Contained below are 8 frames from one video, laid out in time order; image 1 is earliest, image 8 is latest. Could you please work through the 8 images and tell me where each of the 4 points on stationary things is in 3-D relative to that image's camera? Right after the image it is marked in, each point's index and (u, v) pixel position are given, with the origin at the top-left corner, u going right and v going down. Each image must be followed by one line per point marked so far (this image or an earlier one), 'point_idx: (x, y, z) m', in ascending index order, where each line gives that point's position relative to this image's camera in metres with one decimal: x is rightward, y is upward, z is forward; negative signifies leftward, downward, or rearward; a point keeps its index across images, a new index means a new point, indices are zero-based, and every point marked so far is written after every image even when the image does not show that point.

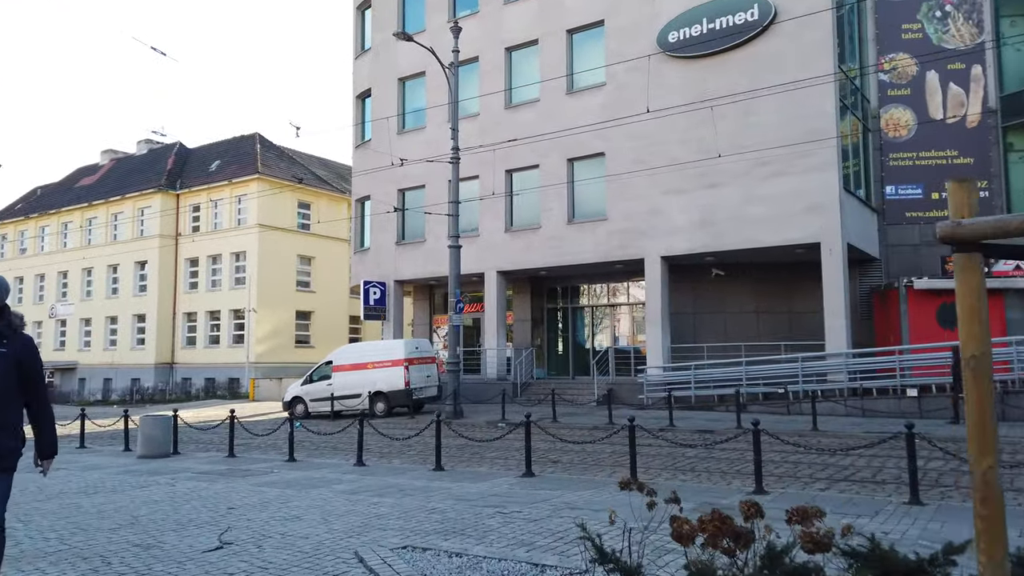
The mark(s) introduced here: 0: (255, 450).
0: (-5.0, -3.2, +14.4) m
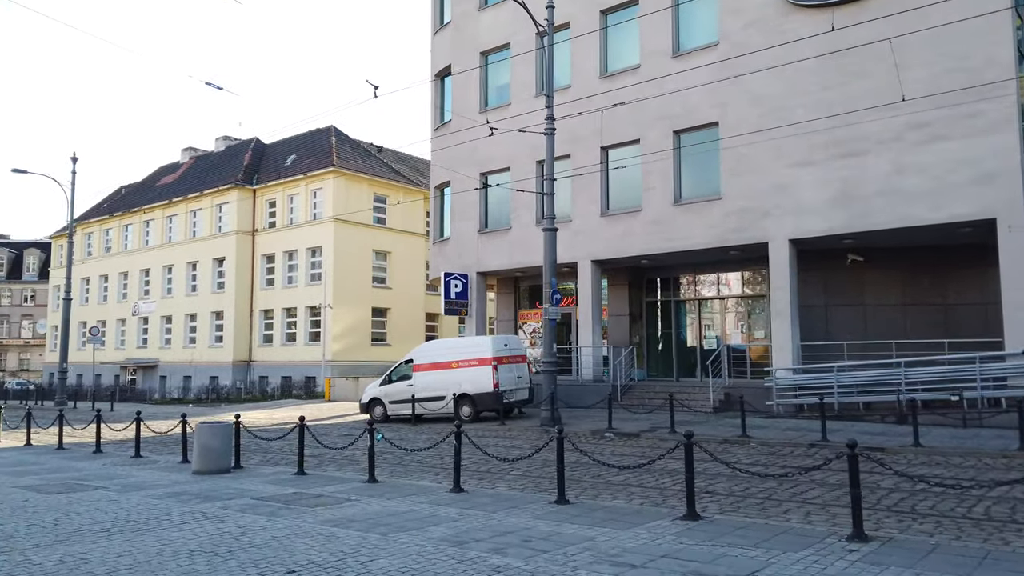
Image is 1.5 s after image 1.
0: (-3.0, -2.9, +12.0) m
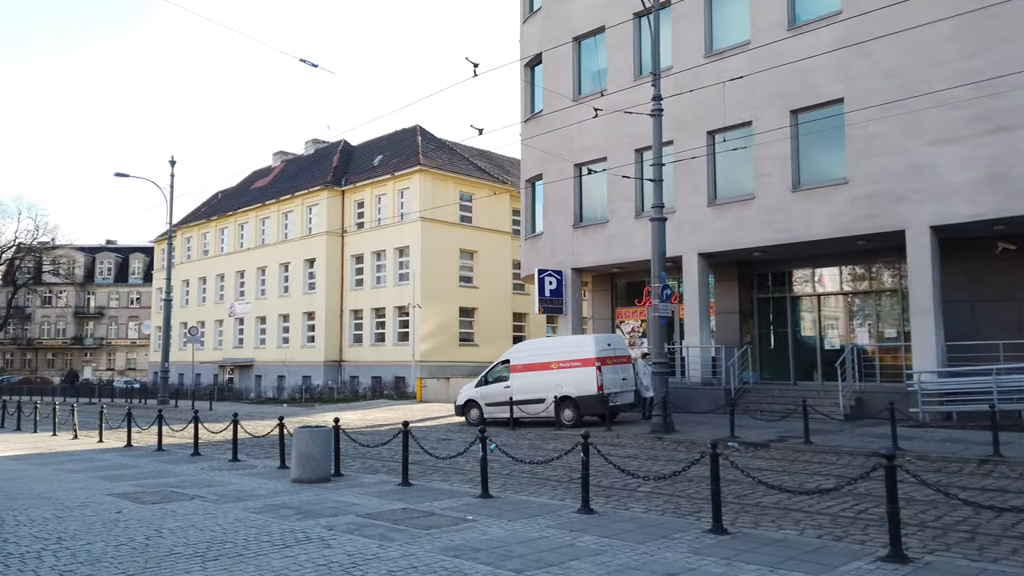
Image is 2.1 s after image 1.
0: (-1.2, -2.8, +11.0) m
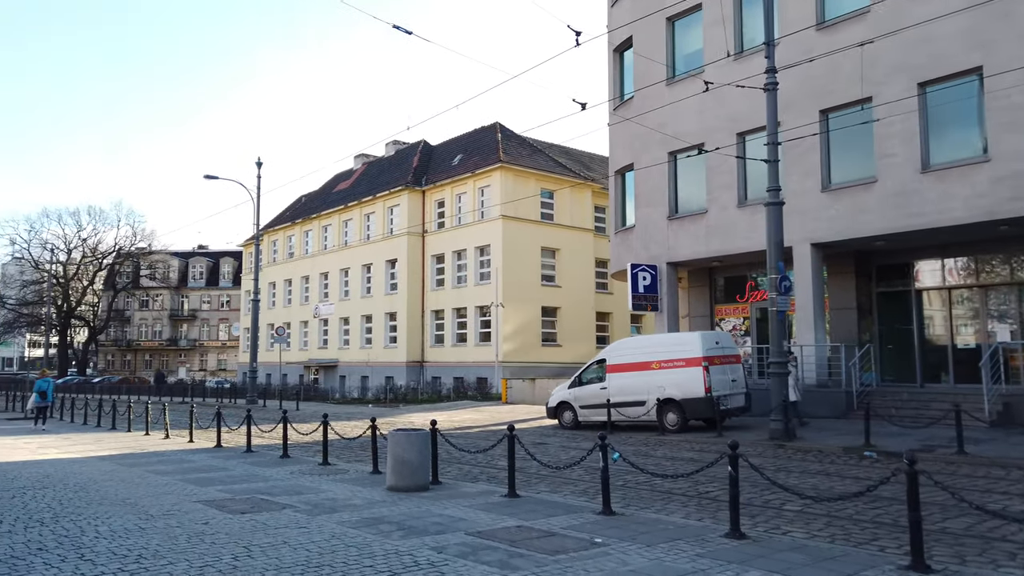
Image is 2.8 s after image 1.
0: (+0.4, -2.7, +9.9) m
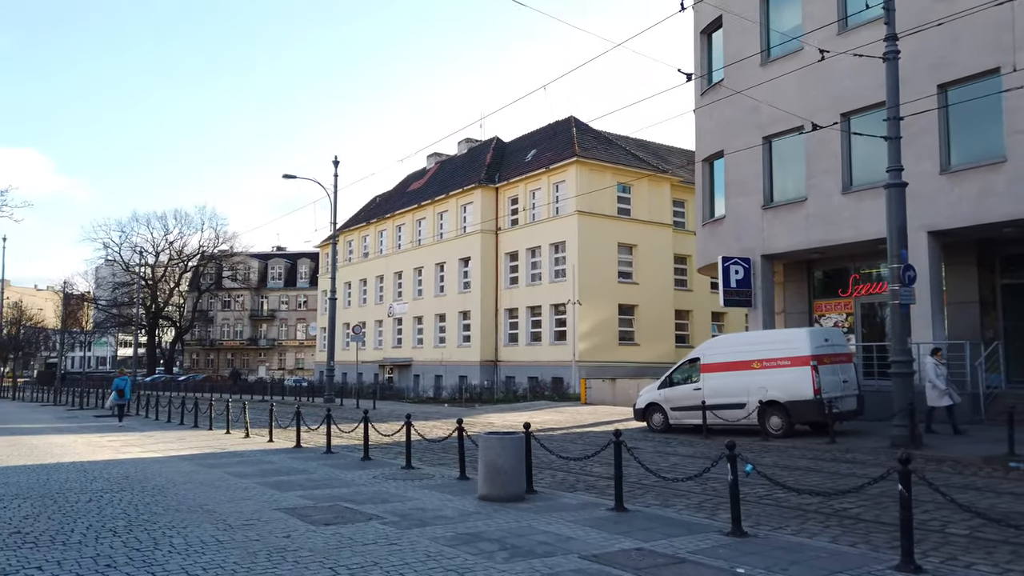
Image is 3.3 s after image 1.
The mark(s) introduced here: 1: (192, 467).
0: (+1.7, -2.5, +8.8) m
1: (-5.3, -3.0, +12.2) m
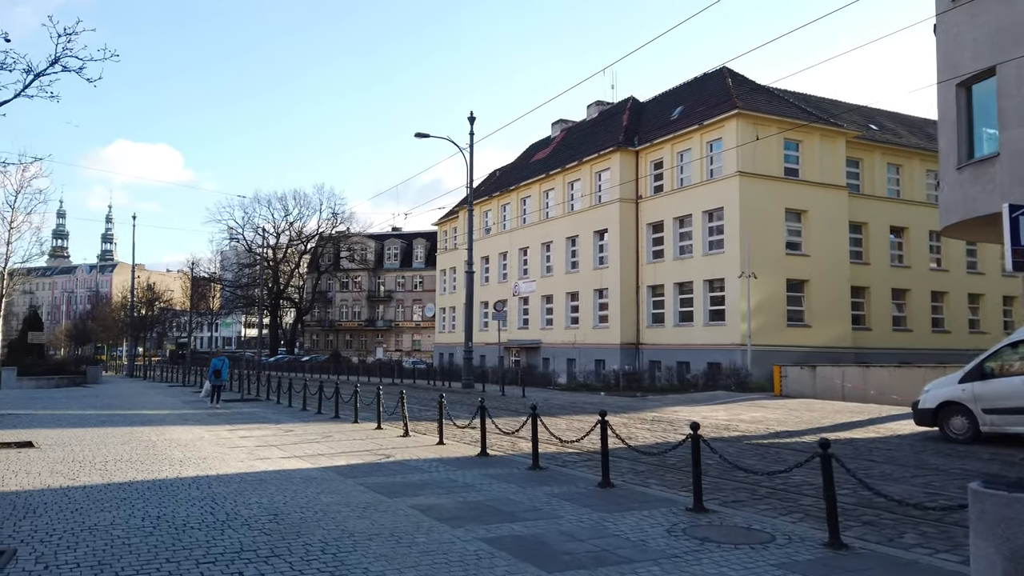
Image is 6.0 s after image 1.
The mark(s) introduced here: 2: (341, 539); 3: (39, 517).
0: (+4.8, -1.9, +3.9) m
1: (-1.7, -2.3, +8.2) m
2: (-1.4, -2.1, +6.1) m
3: (-4.3, -2.1, +6.7) m
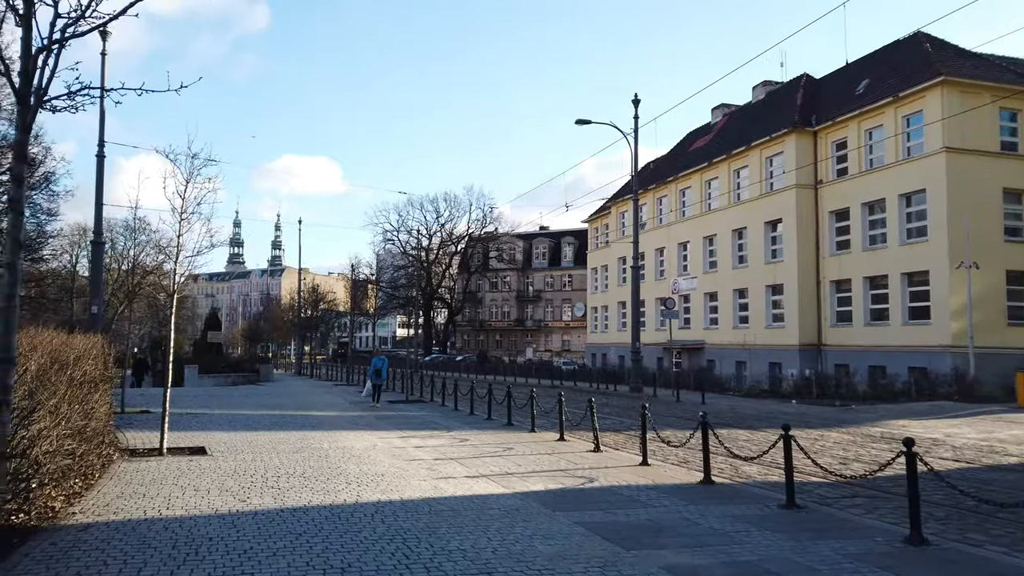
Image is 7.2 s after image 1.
0: (+6.1, -1.7, +0.8) m
1: (+0.6, -2.2, +6.3) m
2: (+0.5, -1.9, +4.2) m
3: (-2.3, -2.0, +5.4) m
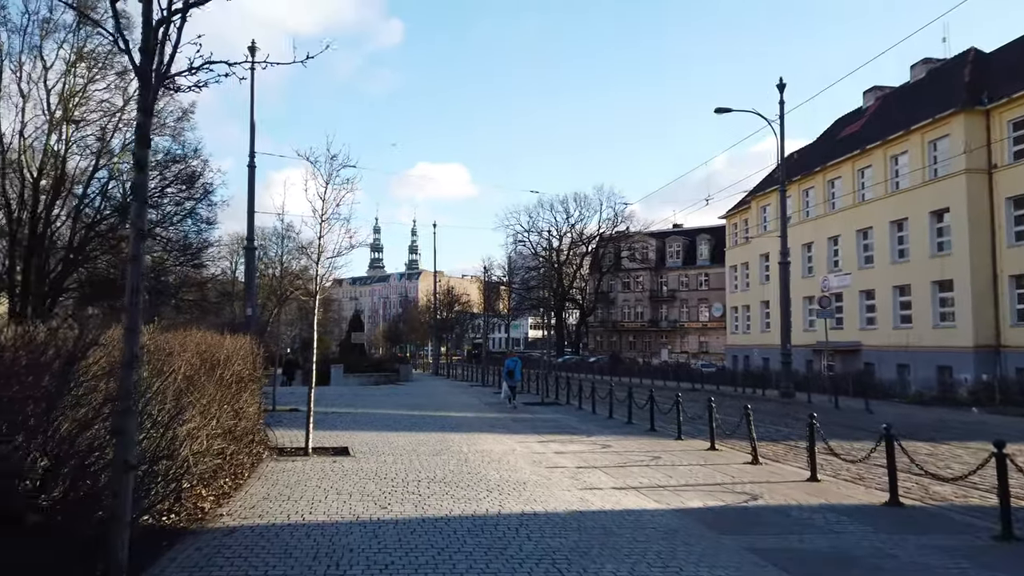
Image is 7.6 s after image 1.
0: (+6.3, -1.6, -1.0) m
1: (+1.9, -2.1, +5.4) m
2: (+1.3, -1.9, +3.4) m
3: (-1.2, -2.0, +5.0) m
